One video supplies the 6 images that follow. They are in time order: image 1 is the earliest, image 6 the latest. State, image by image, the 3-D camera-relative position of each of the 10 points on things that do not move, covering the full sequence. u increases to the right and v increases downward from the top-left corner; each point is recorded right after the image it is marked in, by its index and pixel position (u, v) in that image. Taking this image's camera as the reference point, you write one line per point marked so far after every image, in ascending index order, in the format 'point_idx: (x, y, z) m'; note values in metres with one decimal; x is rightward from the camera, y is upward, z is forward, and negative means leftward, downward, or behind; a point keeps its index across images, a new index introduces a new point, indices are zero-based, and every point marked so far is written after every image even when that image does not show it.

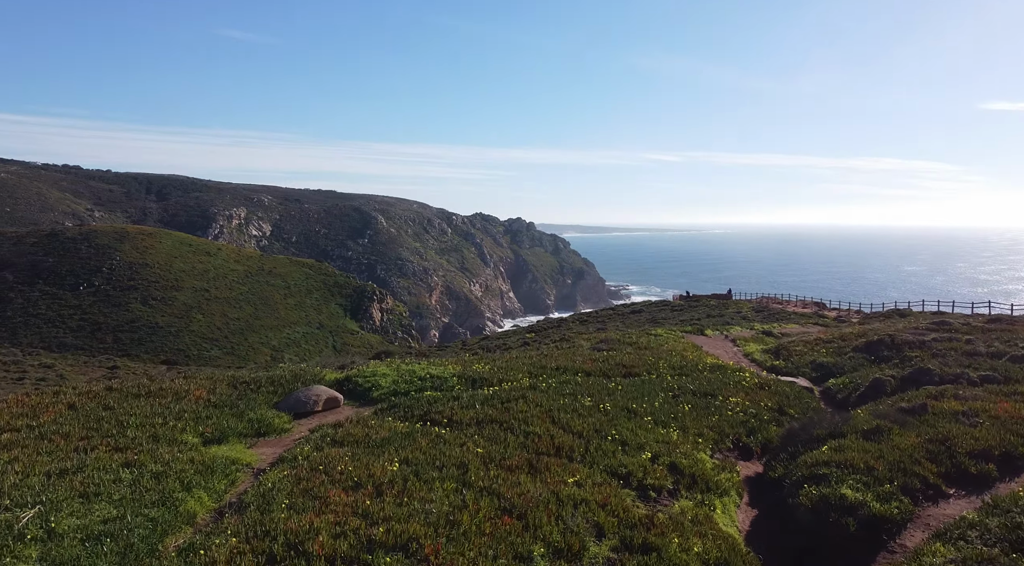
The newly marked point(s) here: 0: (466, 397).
0: (-1.0, -2.4, +14.6) m
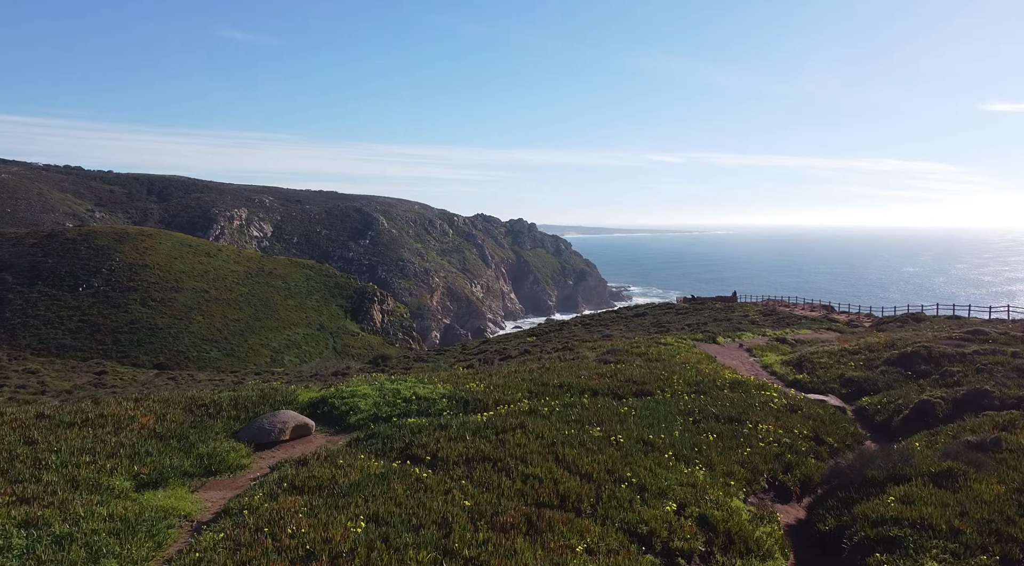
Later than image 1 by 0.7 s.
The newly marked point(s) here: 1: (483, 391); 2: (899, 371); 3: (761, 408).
0: (-1.0, -2.6, +12.6) m
1: (-0.7, -2.6, +16.3) m
2: (+11.0, -2.5, +19.9) m
3: (+5.4, -2.7, +15.4) m
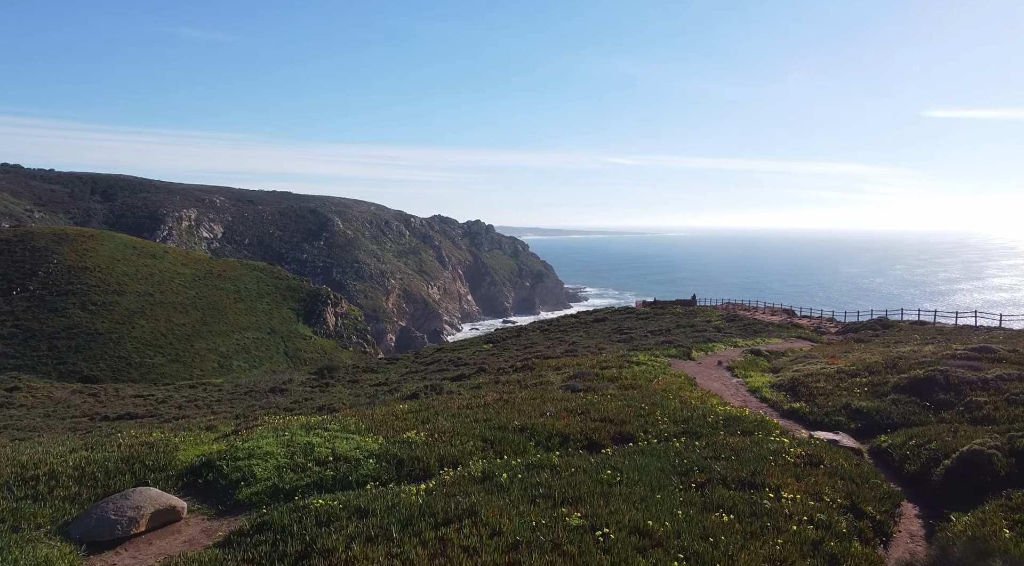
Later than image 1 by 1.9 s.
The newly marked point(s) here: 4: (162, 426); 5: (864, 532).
0: (-1.7, -3.0, +9.1) m
1: (-1.7, -3.0, +12.8) m
2: (+9.8, -2.9, +17.1) m
3: (+4.6, -3.1, +12.2) m
4: (-10.3, -3.8, +19.6) m
5: (+5.0, -3.5, +9.8) m
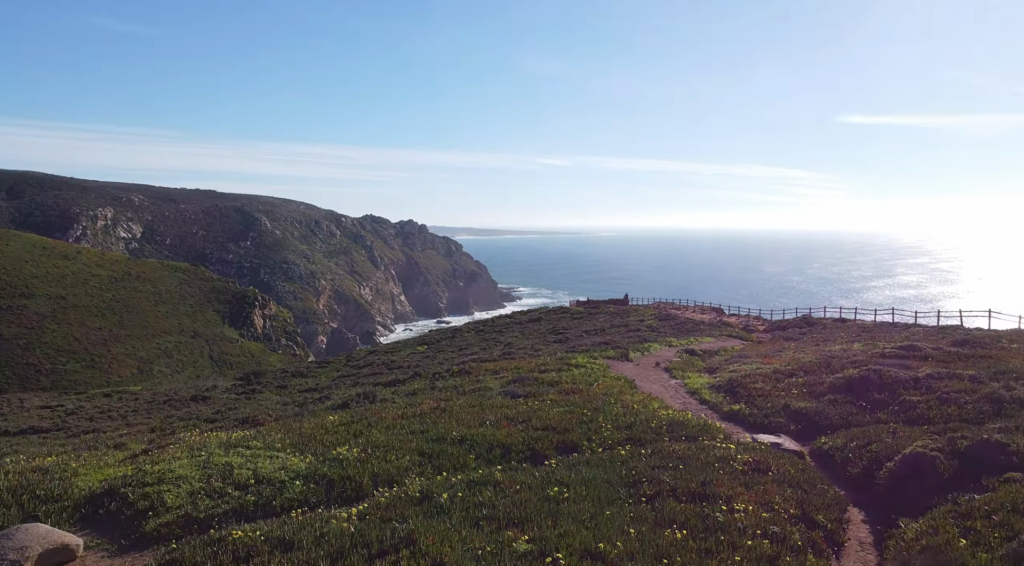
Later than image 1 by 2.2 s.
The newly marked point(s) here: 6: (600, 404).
0: (-2.4, -3.1, +8.2) m
1: (-2.7, -3.0, +11.9) m
2: (+8.3, -2.9, +17.3) m
3: (+3.6, -3.1, +11.9) m
4: (-11.9, -3.9, +17.8) m
5: (+4.2, -3.5, +9.5) m
6: (+2.2, -3.1, +17.8) m
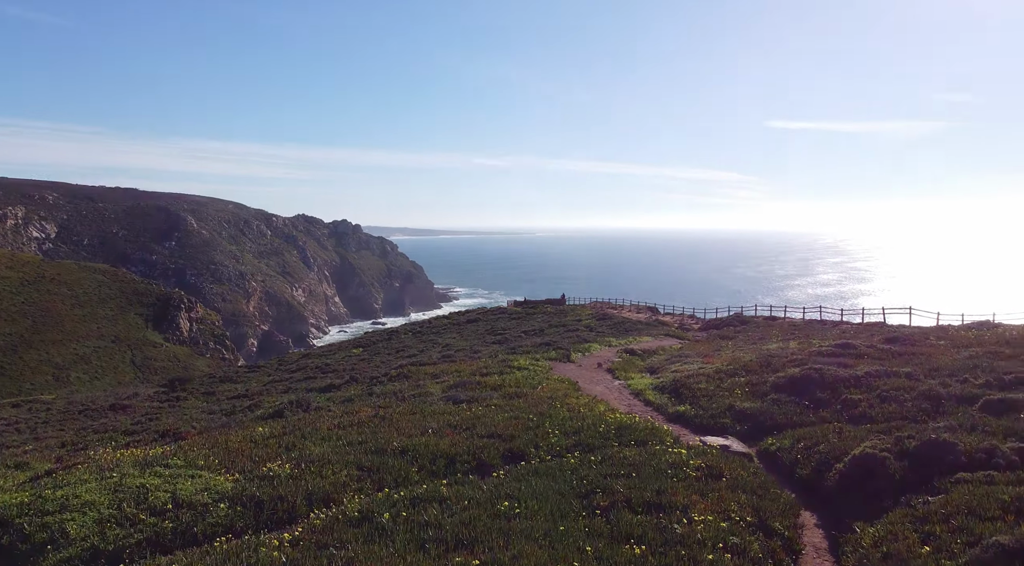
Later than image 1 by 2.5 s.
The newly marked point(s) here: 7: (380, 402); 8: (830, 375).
0: (-2.9, -3.1, +7.3) m
1: (-3.5, -3.1, +11.0) m
2: (+6.9, -2.9, +17.3) m
3: (+2.7, -3.2, +11.5) m
4: (-13.2, -4.0, +16.0) m
5: (+3.5, -3.5, +9.2) m
6: (+0.8, -3.1, +17.2) m
7: (-3.7, -3.3, +19.4) m
8: (+8.2, -2.4, +18.1) m
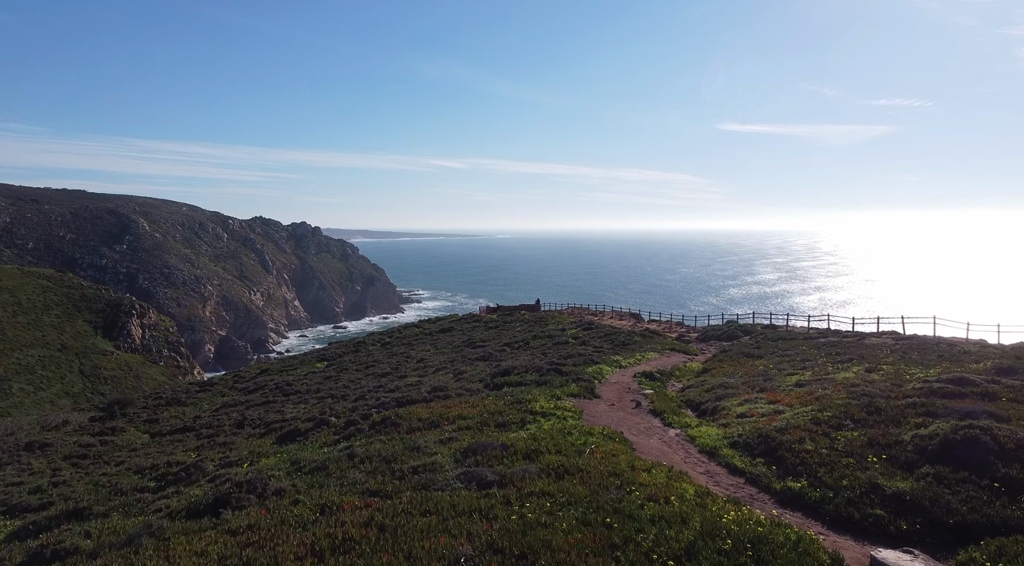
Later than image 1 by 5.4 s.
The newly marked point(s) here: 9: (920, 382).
0: (-1.4, -3.6, +1.6) m
1: (-2.2, -3.6, +5.2) m
2: (+7.9, -3.4, +12.1) m
3: (+3.9, -3.7, +6.1) m
4: (-12.2, -4.6, +9.8) m
5: (+4.9, -4.0, +3.9) m
6: (+1.8, -3.6, +11.7) m
7: (-2.8, -3.8, +13.6) m
8: (+9.1, -2.9, +13.0) m
9: (+11.2, -2.8, +19.7) m
